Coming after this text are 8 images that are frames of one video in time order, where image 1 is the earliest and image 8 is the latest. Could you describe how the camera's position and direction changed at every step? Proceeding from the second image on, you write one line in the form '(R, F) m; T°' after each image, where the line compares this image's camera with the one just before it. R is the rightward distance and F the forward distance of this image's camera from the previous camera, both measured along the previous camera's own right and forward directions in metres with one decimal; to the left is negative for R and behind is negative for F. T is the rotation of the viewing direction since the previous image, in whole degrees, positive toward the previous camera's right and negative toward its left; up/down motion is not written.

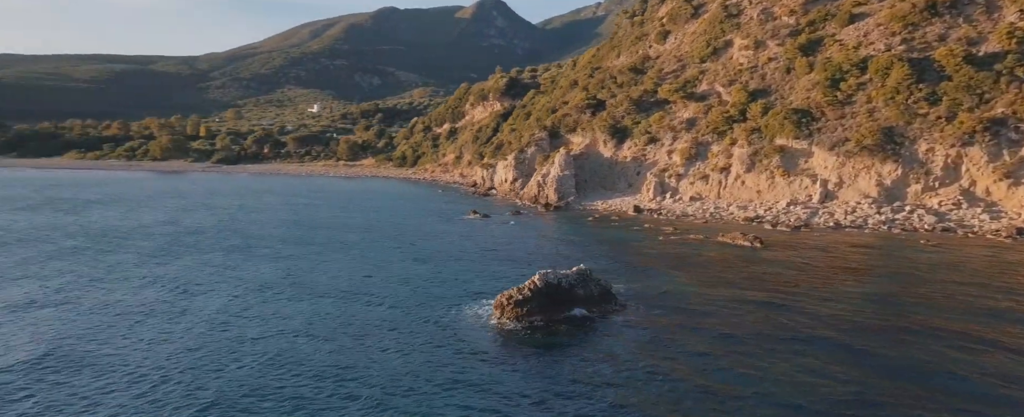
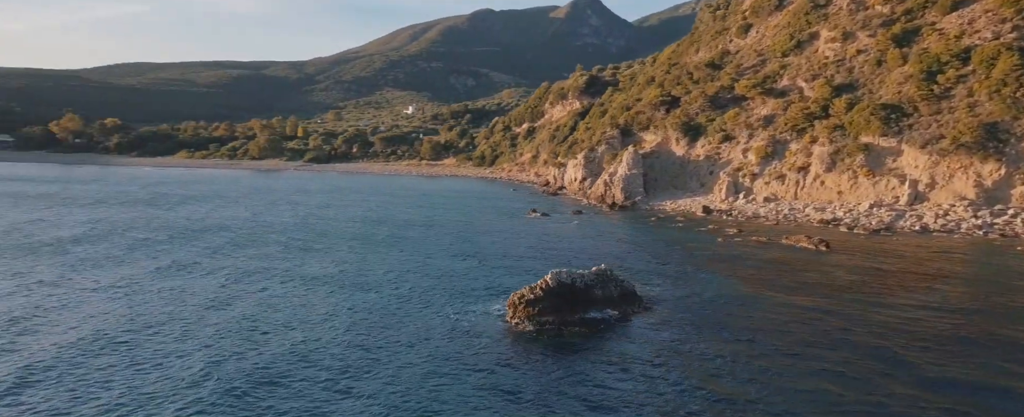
(+2.8, +0.7) m; -8°
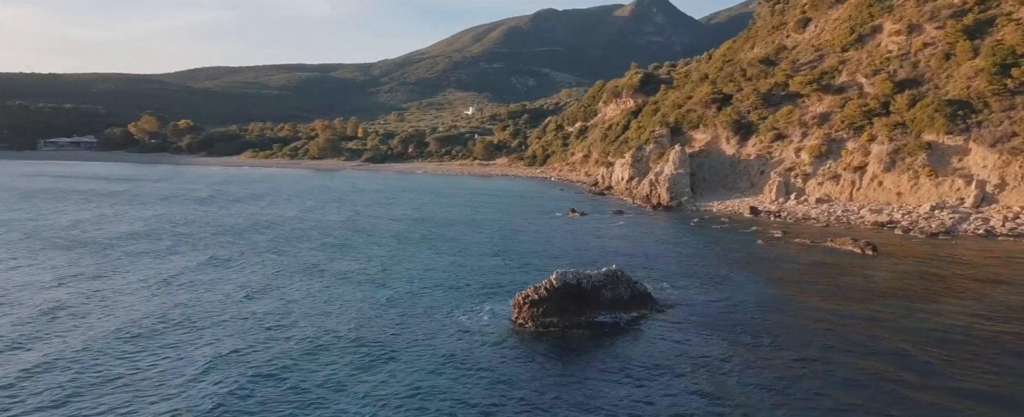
(+1.9, +0.7) m; -5°
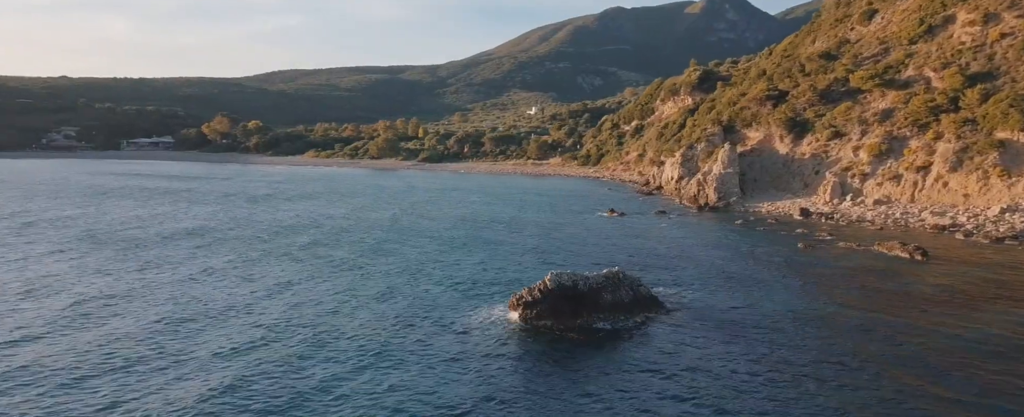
(+2.2, +1.0) m; -5°
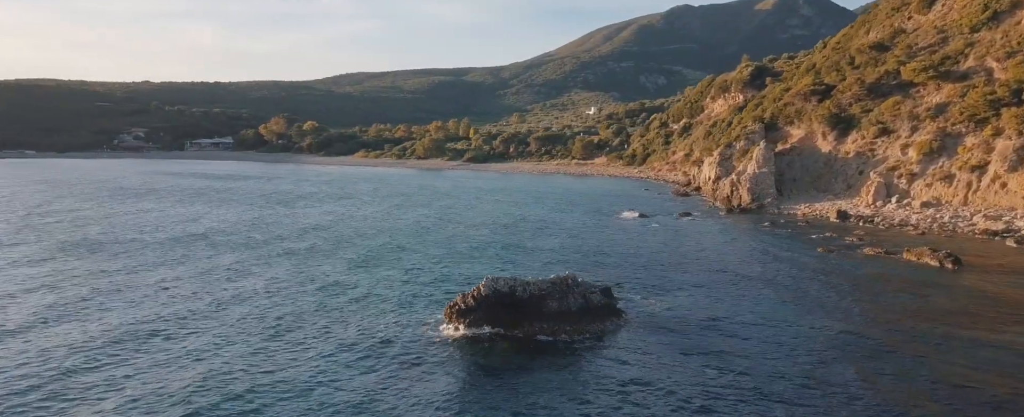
(+3.6, +2.2) m; -5°
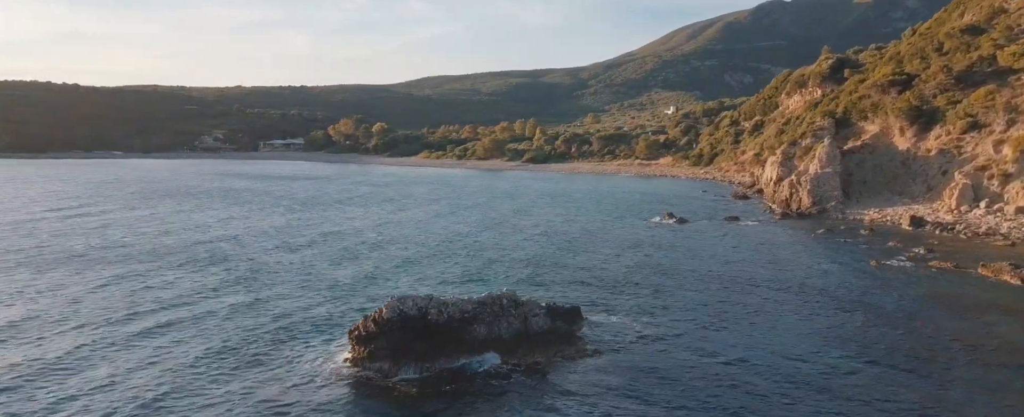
(+3.7, +4.5) m; -7°
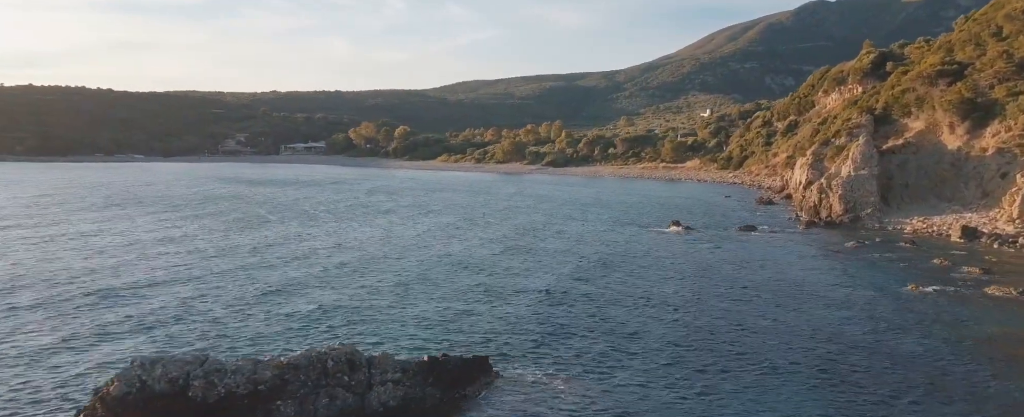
(+3.0, +5.5) m; -3°
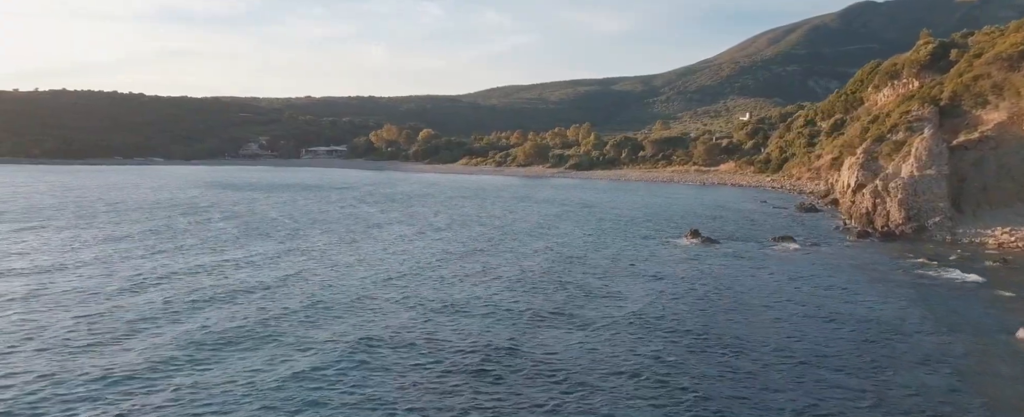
(+2.4, +6.7) m; -3°
